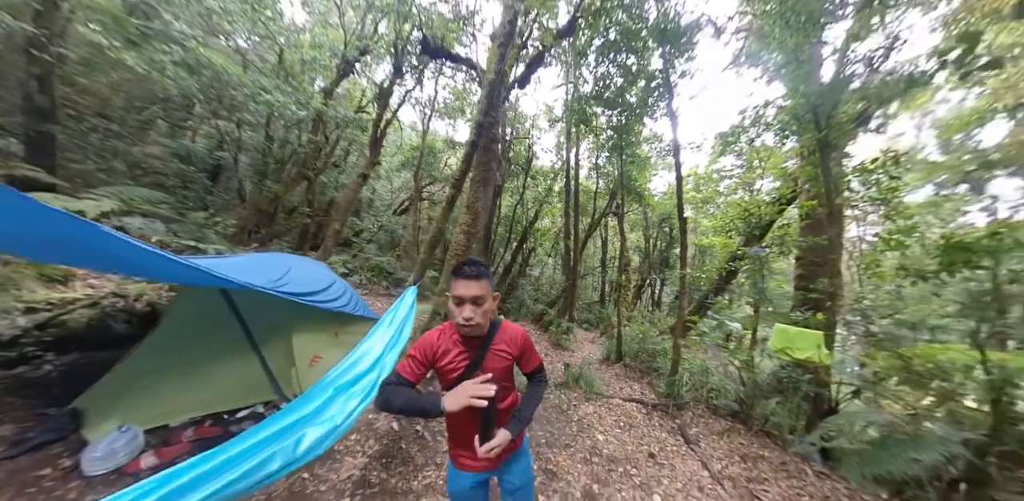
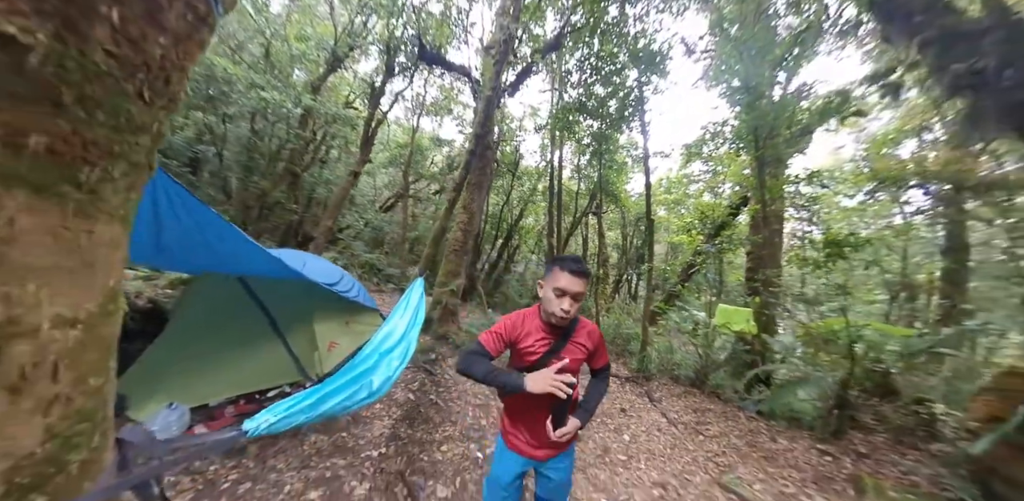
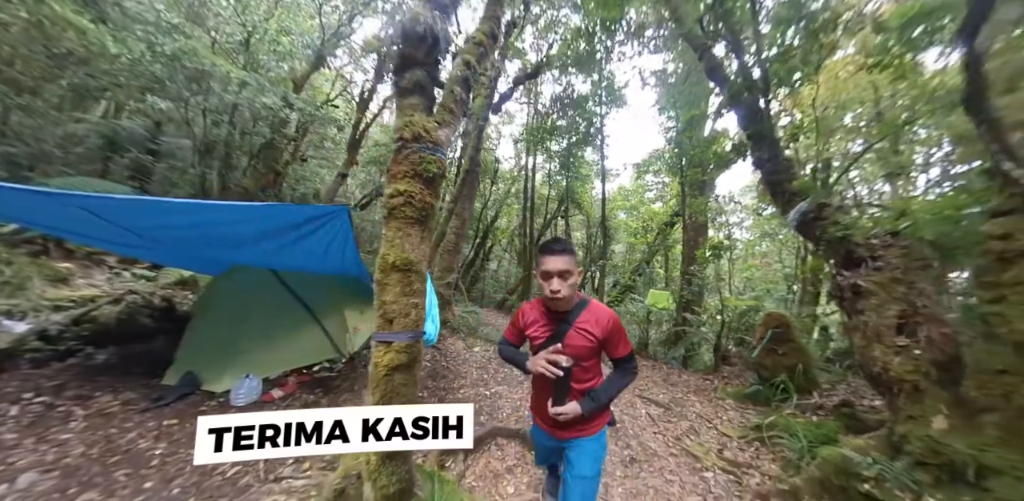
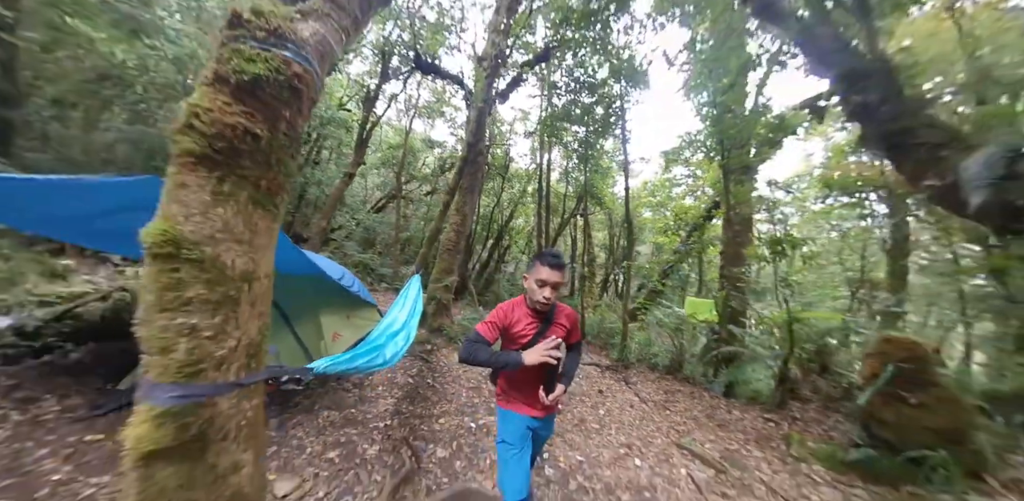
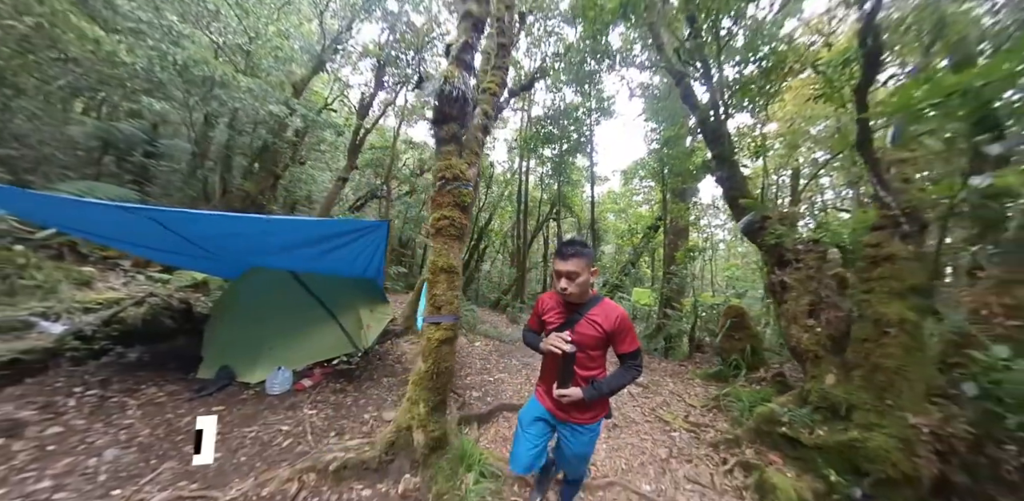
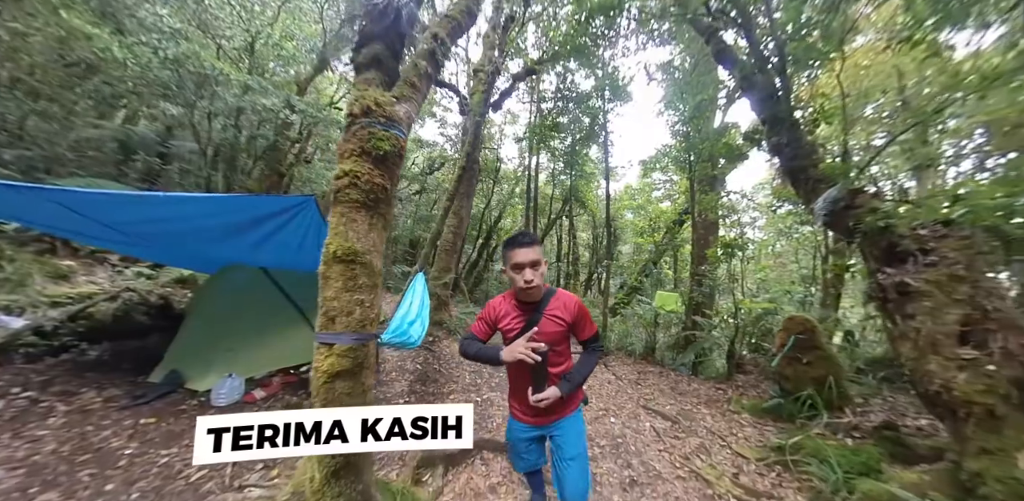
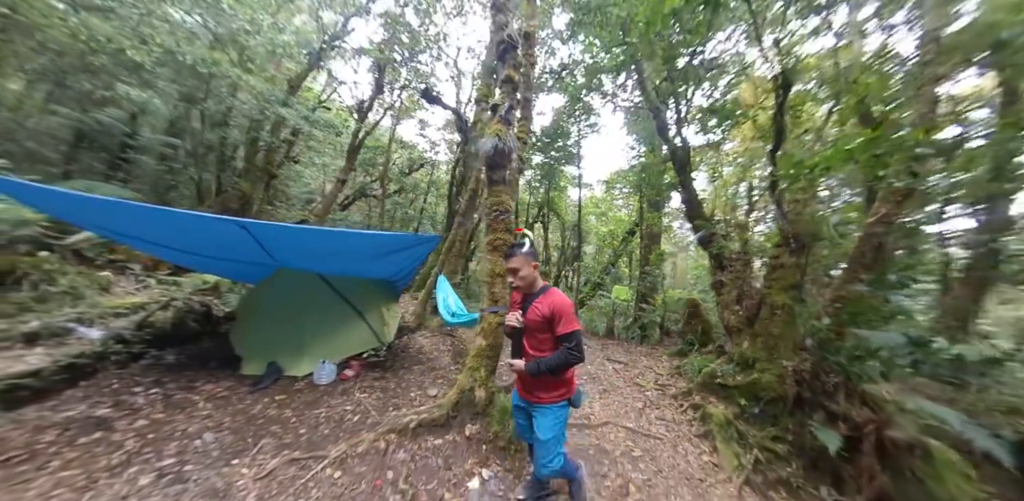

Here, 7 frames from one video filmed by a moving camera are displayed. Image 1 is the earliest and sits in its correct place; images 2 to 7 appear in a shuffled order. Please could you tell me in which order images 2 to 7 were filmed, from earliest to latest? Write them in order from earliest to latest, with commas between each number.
2, 4, 6, 3, 5, 7
